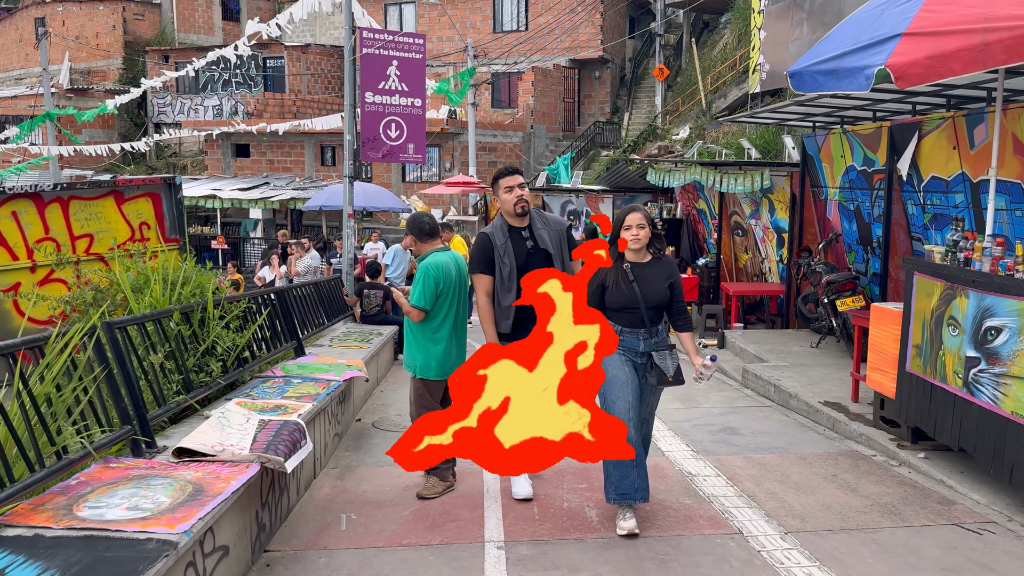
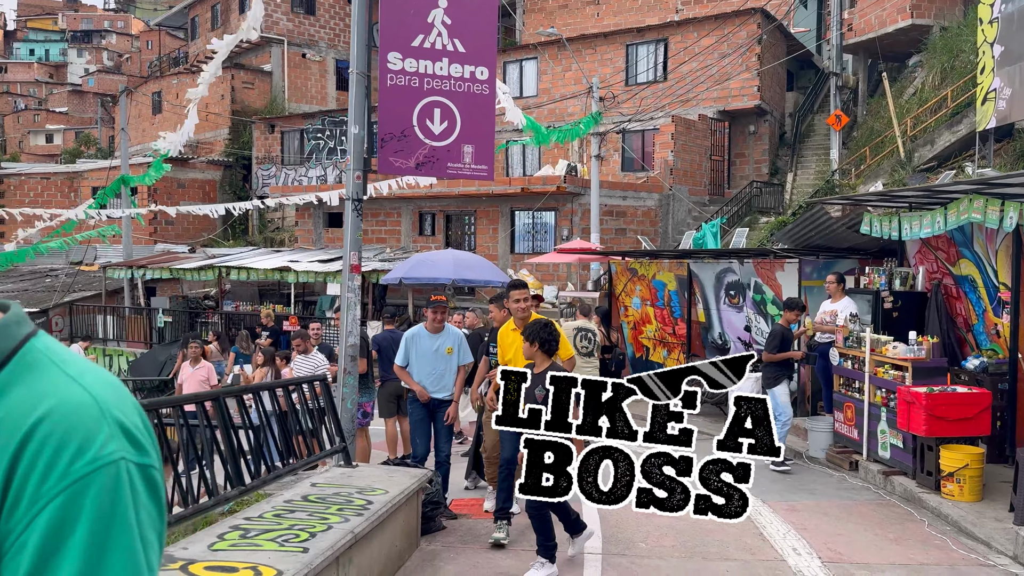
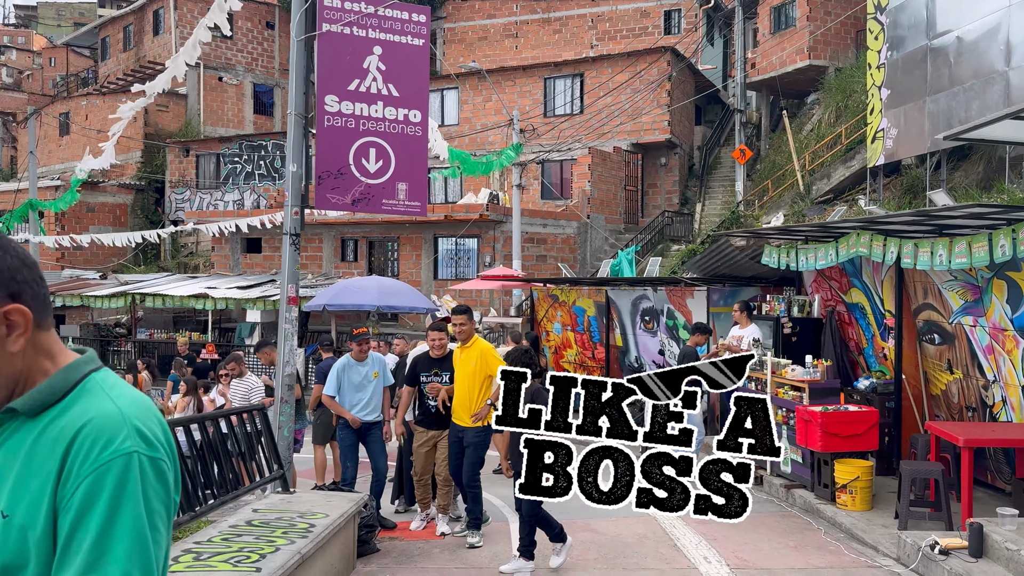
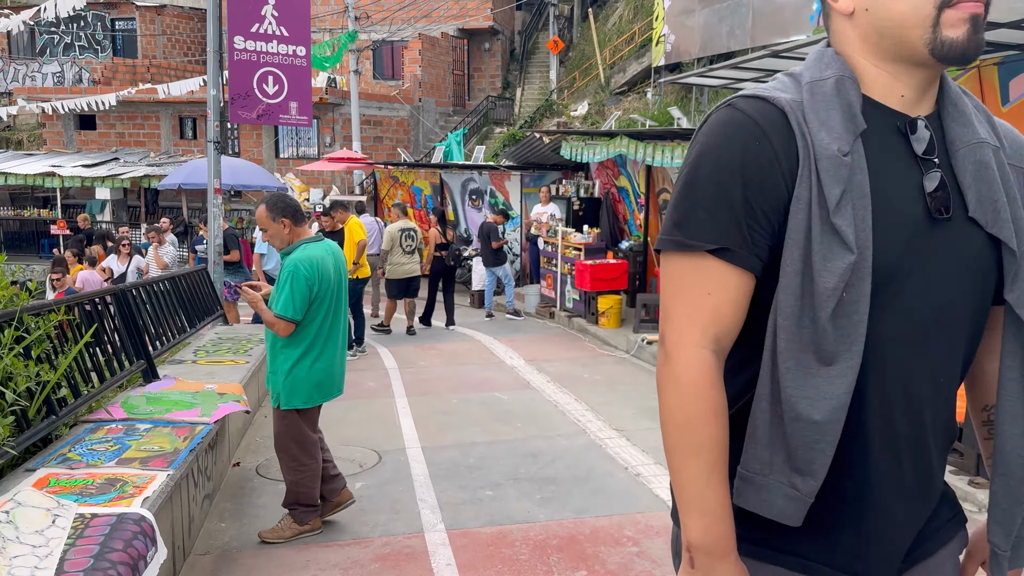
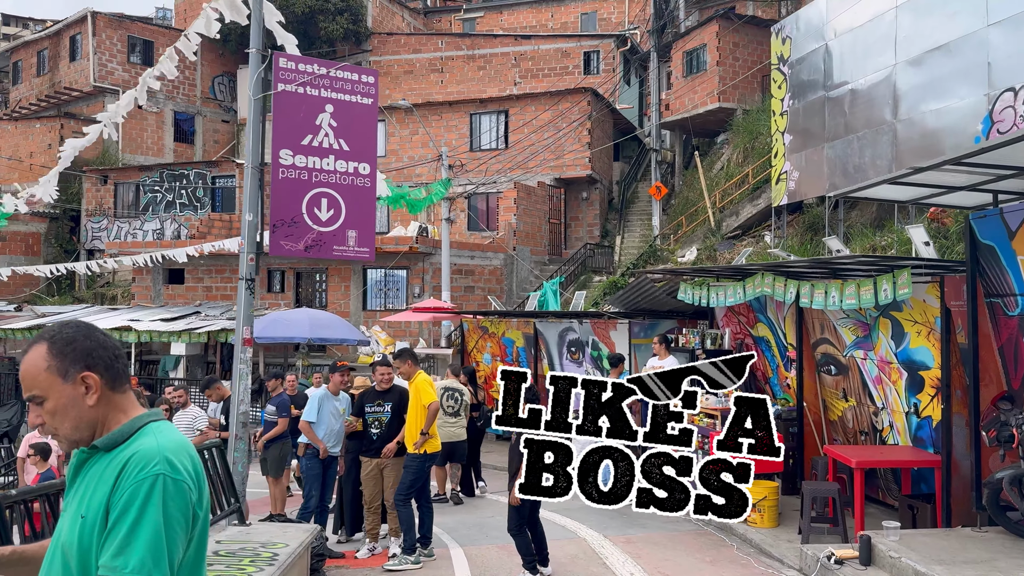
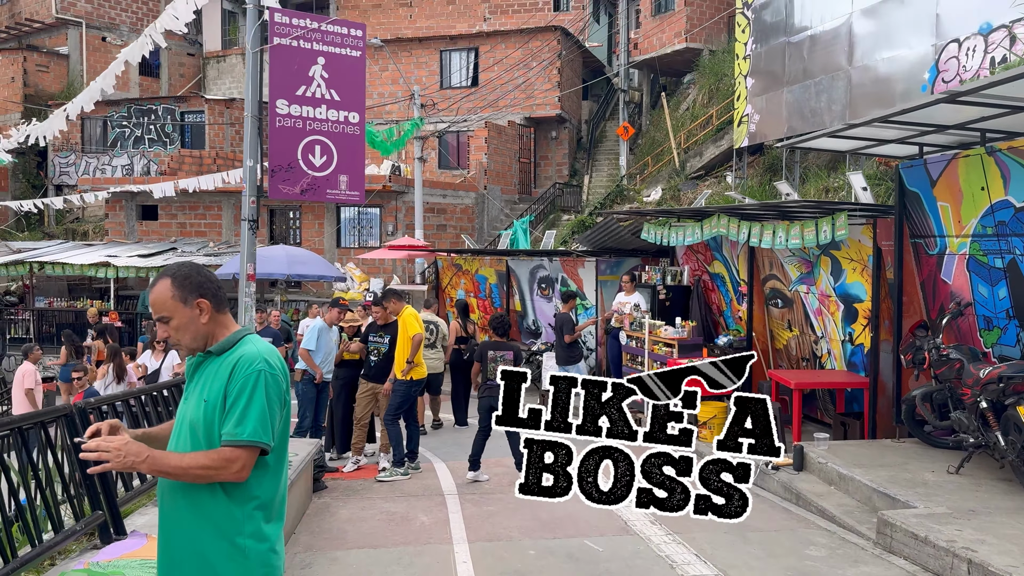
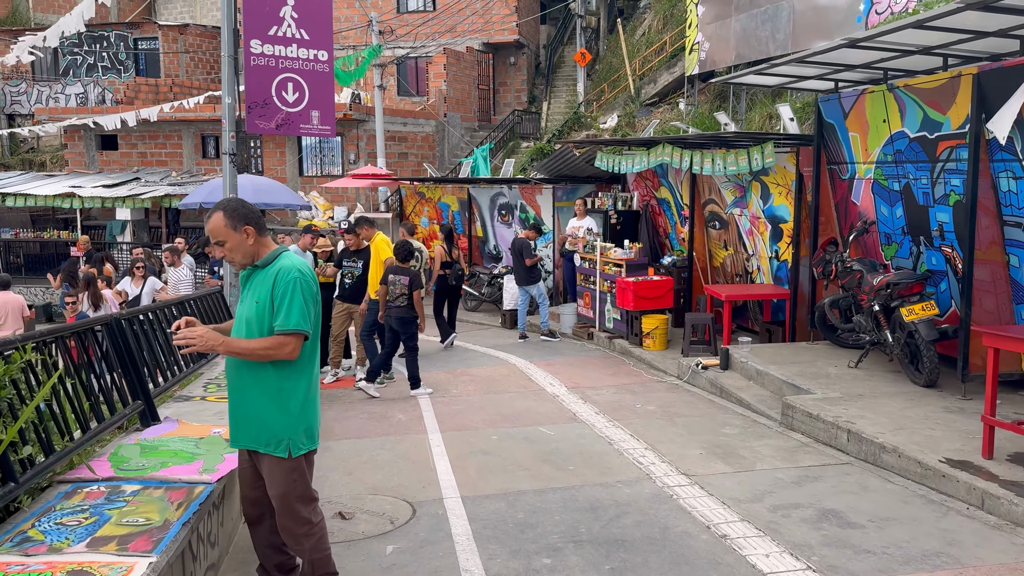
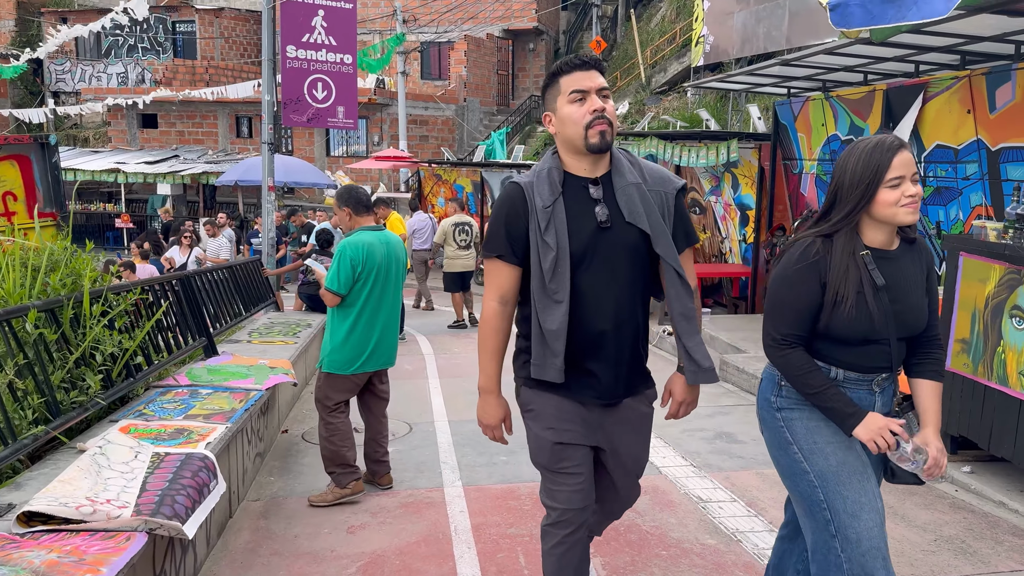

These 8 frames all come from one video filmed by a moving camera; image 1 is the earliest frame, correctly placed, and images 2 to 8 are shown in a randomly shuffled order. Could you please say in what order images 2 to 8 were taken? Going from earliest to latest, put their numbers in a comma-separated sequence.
8, 4, 7, 6, 5, 3, 2
